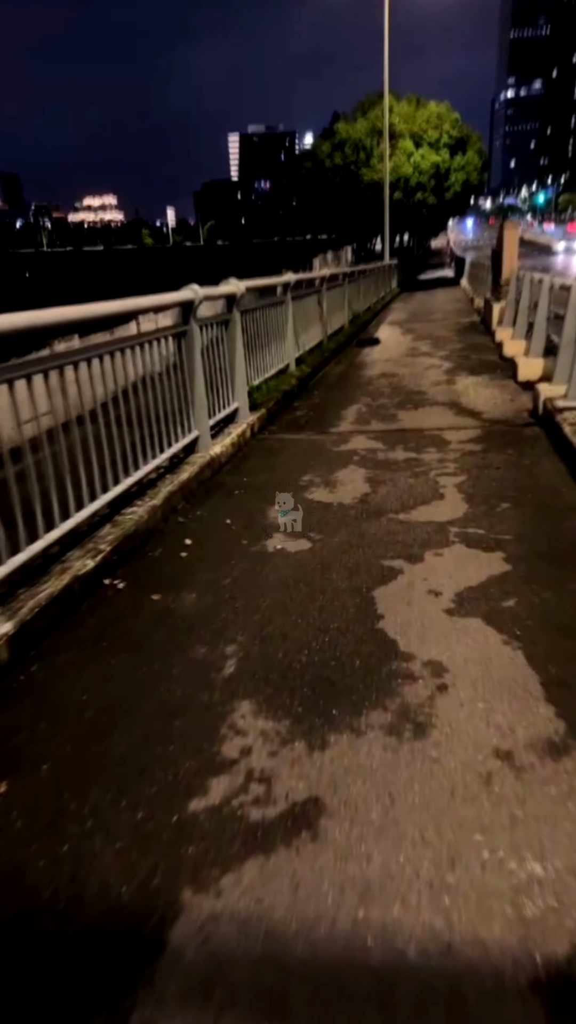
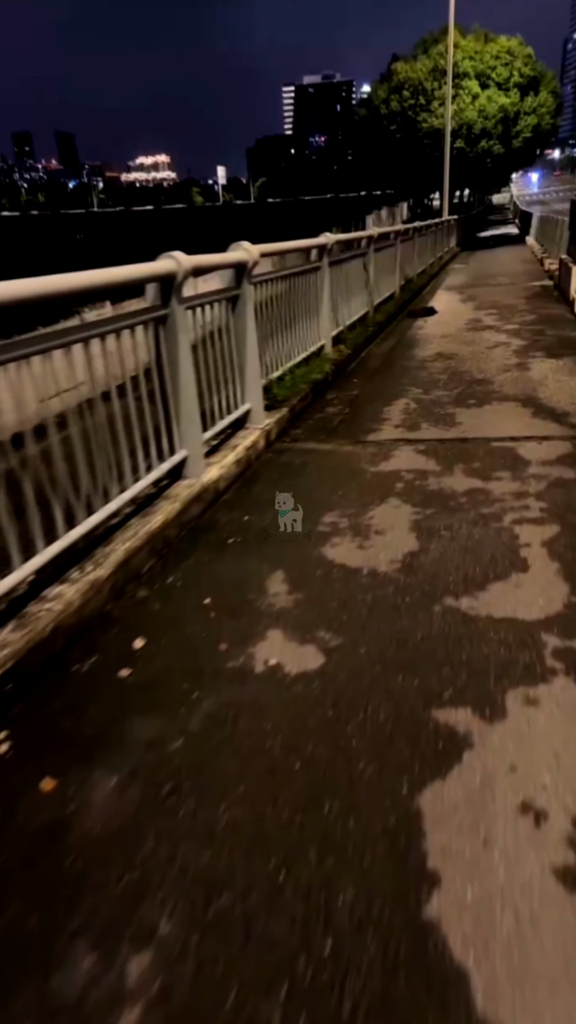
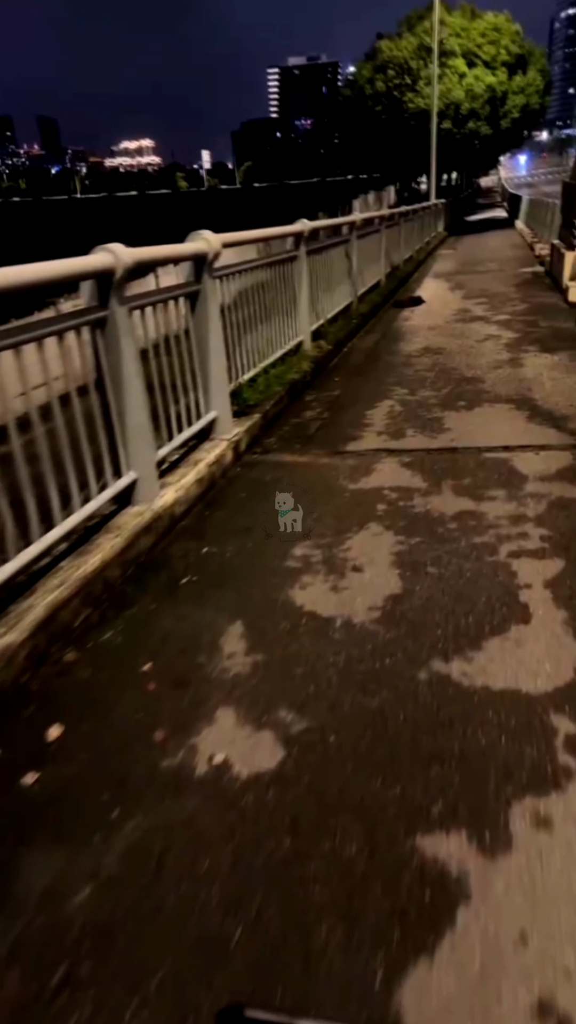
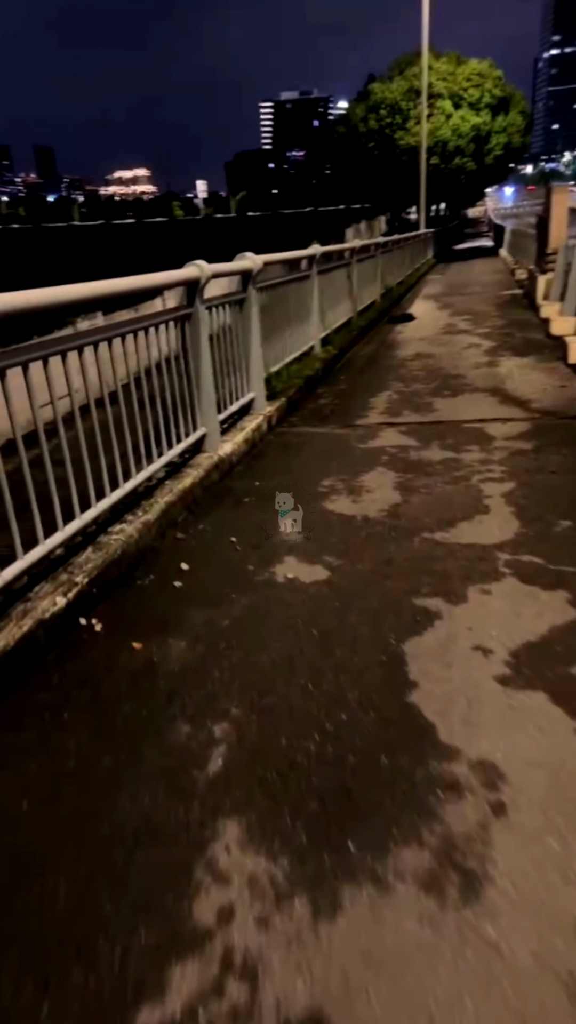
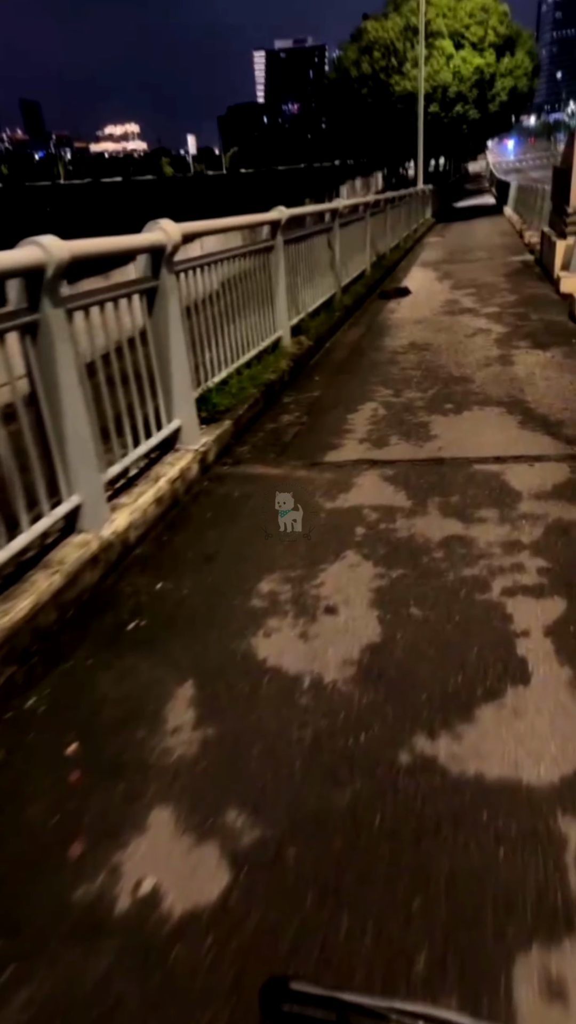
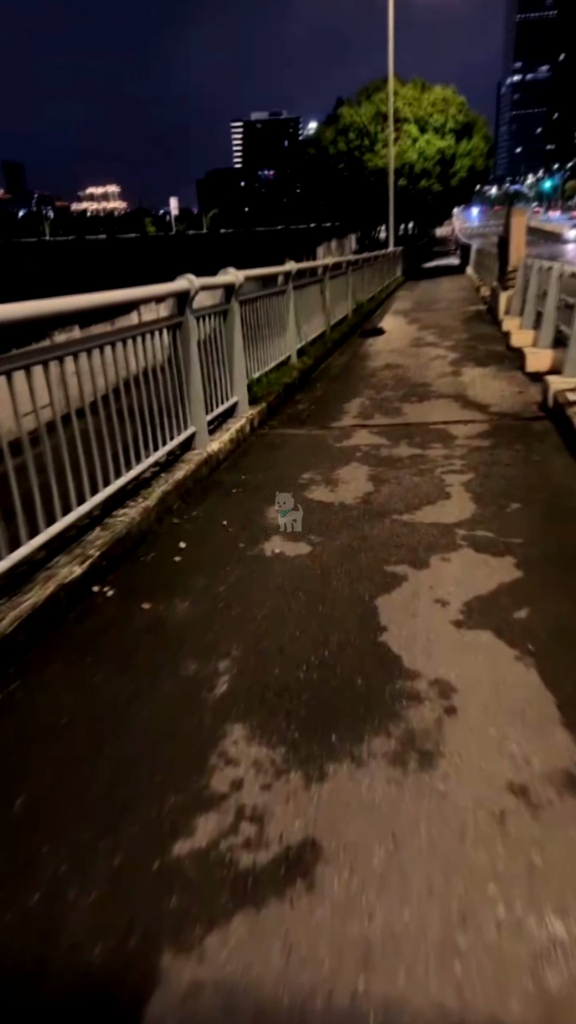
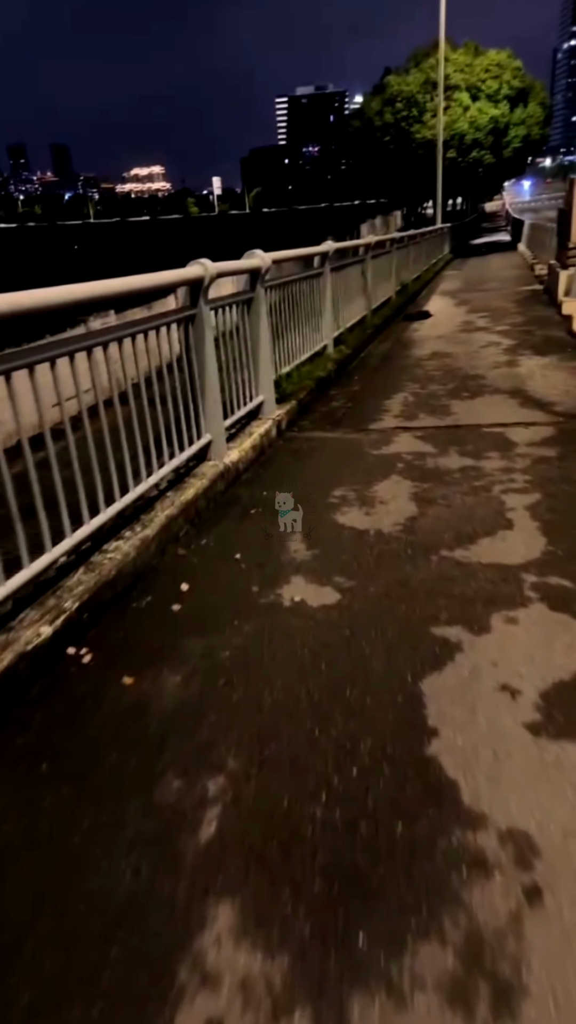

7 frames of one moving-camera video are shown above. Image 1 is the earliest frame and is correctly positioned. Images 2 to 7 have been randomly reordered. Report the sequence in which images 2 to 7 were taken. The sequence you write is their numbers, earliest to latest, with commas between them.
6, 4, 7, 2, 3, 5
